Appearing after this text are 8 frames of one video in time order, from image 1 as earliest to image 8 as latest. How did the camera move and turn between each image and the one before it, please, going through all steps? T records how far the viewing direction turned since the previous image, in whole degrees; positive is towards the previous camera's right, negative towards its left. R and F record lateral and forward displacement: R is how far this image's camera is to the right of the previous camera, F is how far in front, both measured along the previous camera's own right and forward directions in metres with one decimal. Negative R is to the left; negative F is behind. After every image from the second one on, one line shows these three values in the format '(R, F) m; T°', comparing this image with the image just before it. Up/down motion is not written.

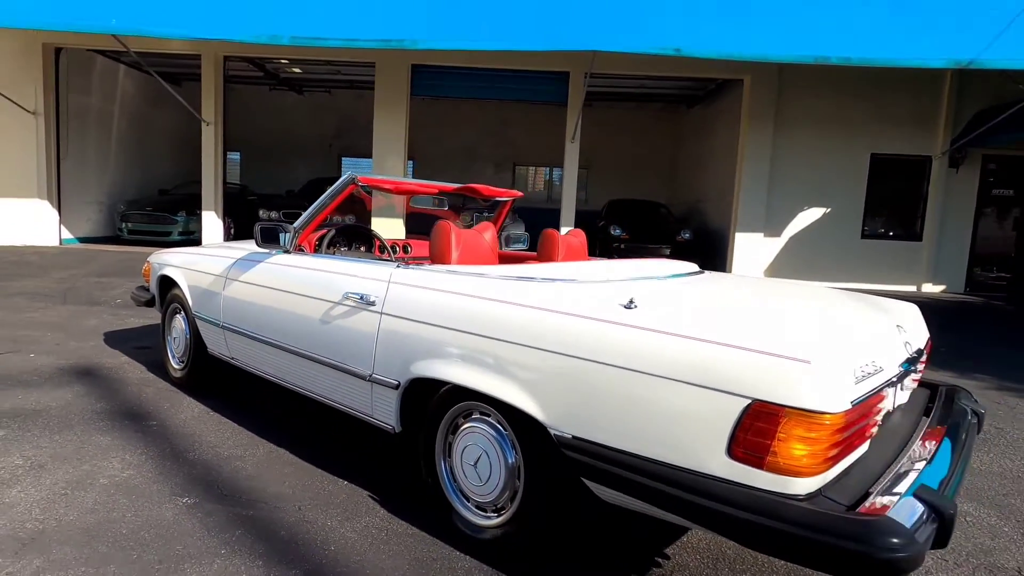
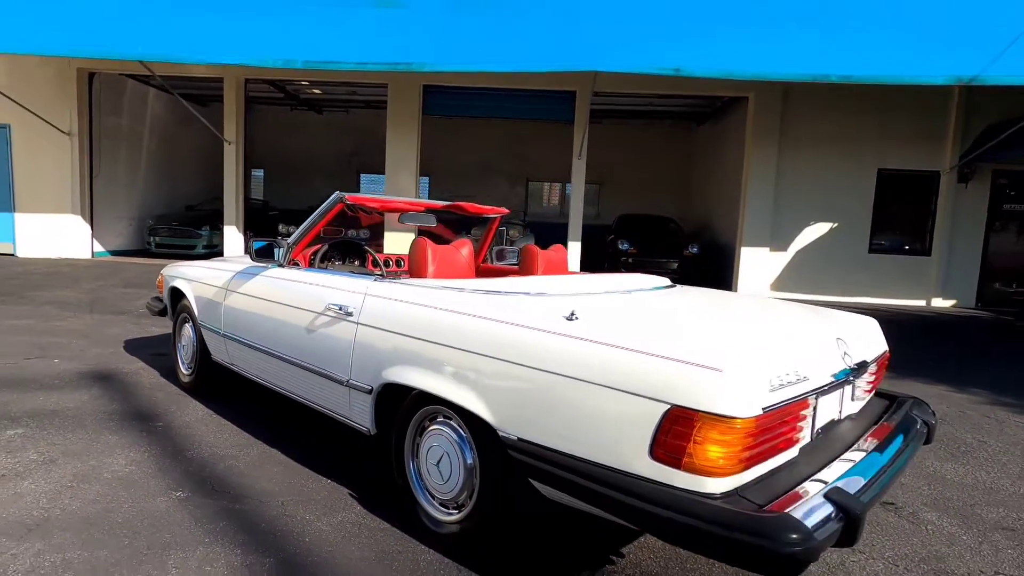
(+0.2, -0.1) m; -2°
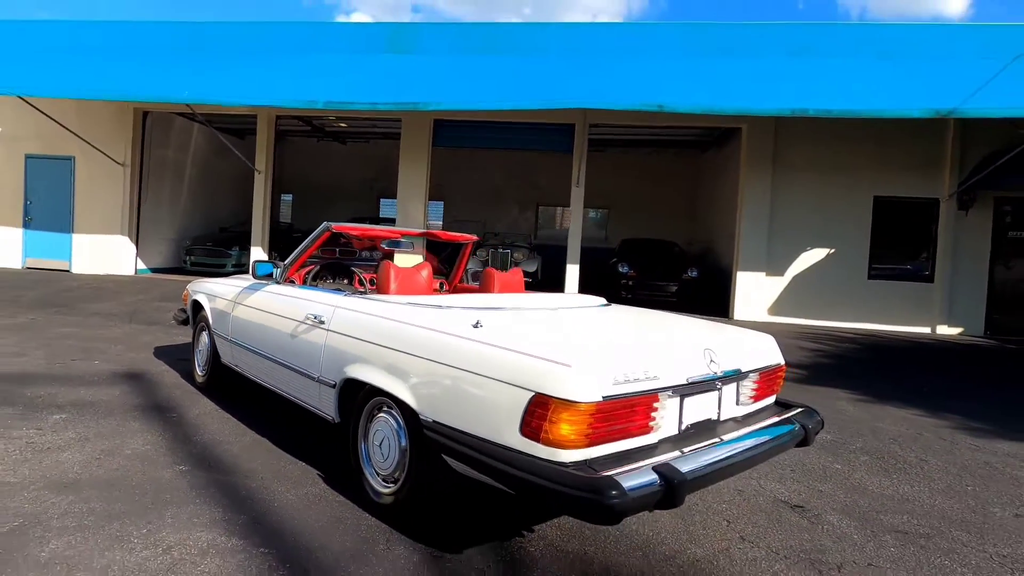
(+0.5, -0.5) m; -3°
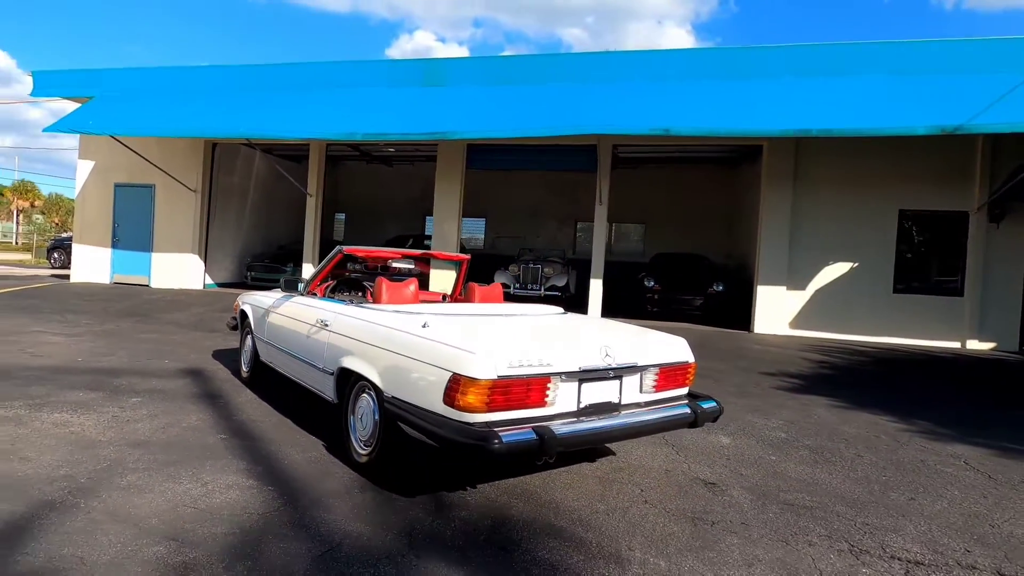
(+0.6, -0.8) m; -5°
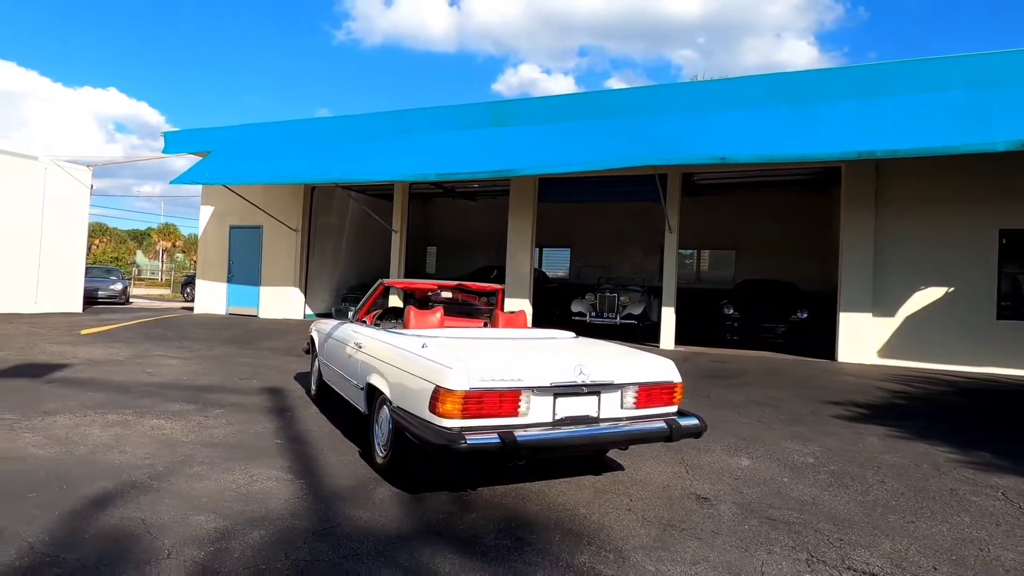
(+0.7, -0.4) m; -9°
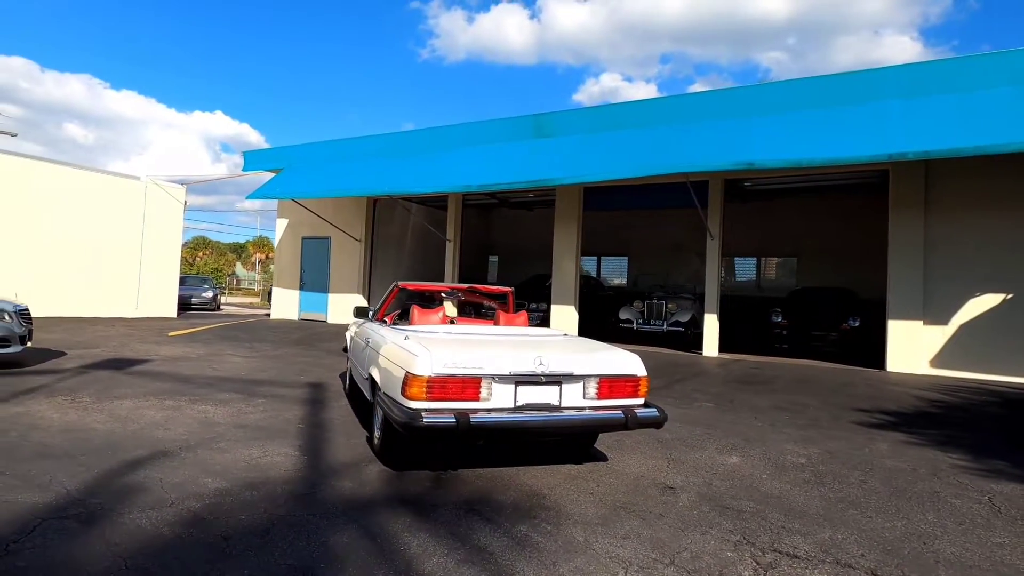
(+0.7, -0.4) m; -7°
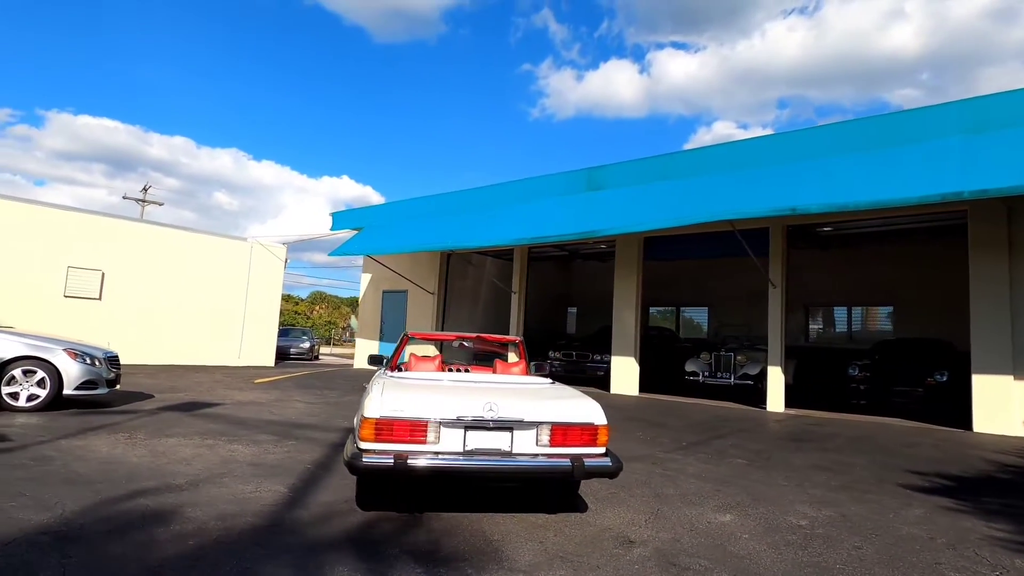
(+1.0, -0.1) m; -10°
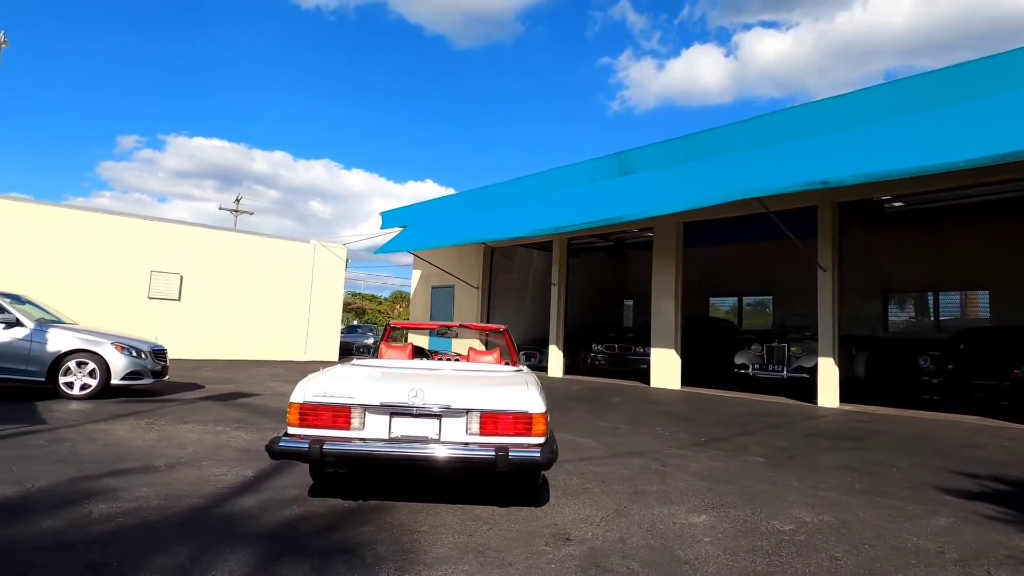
(+1.1, +0.3) m; -8°
